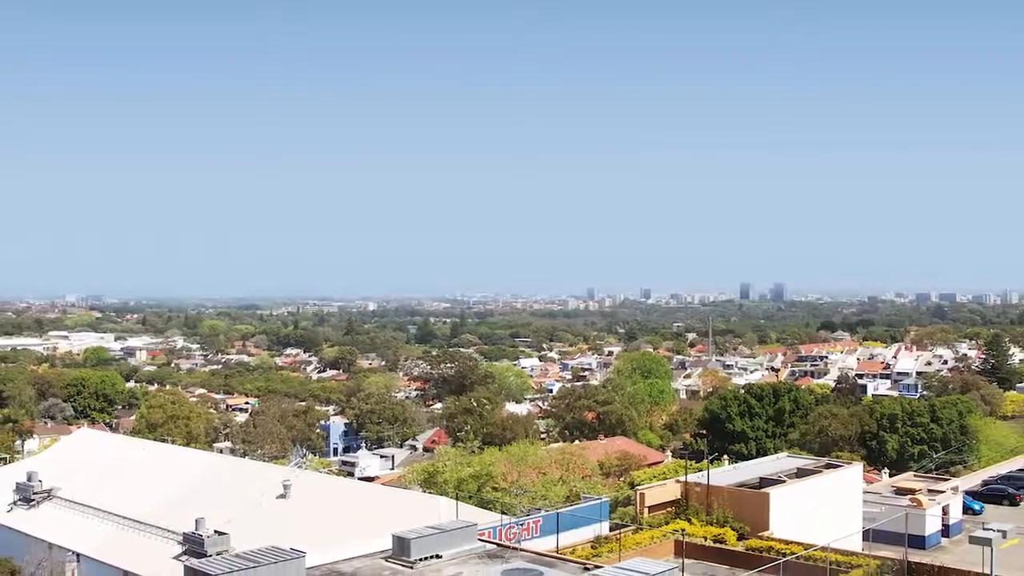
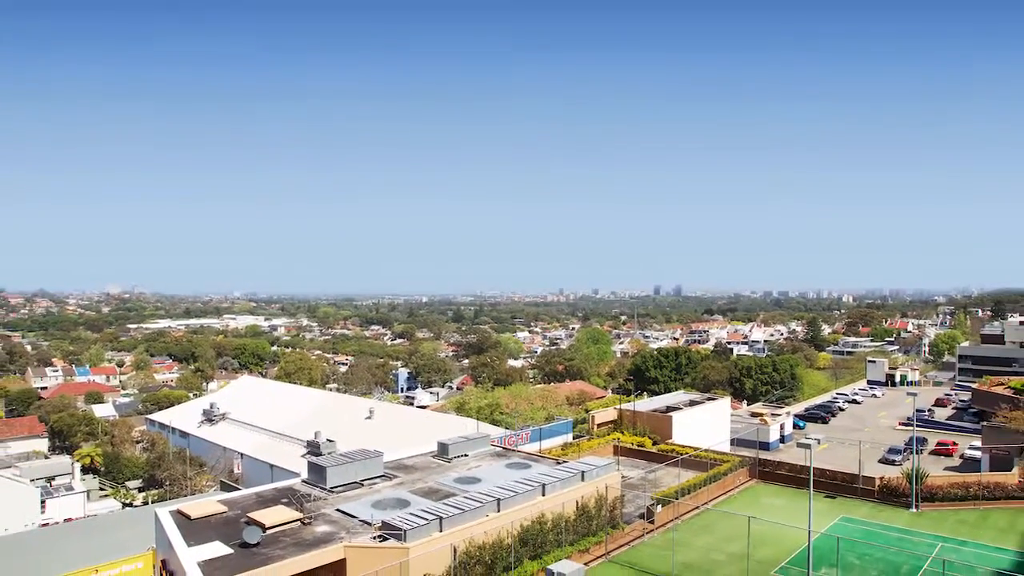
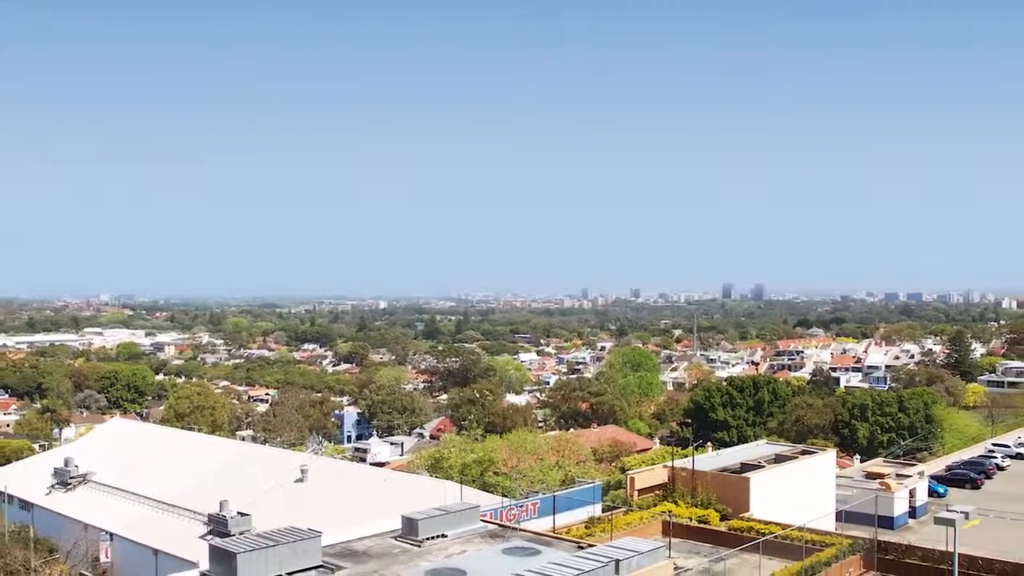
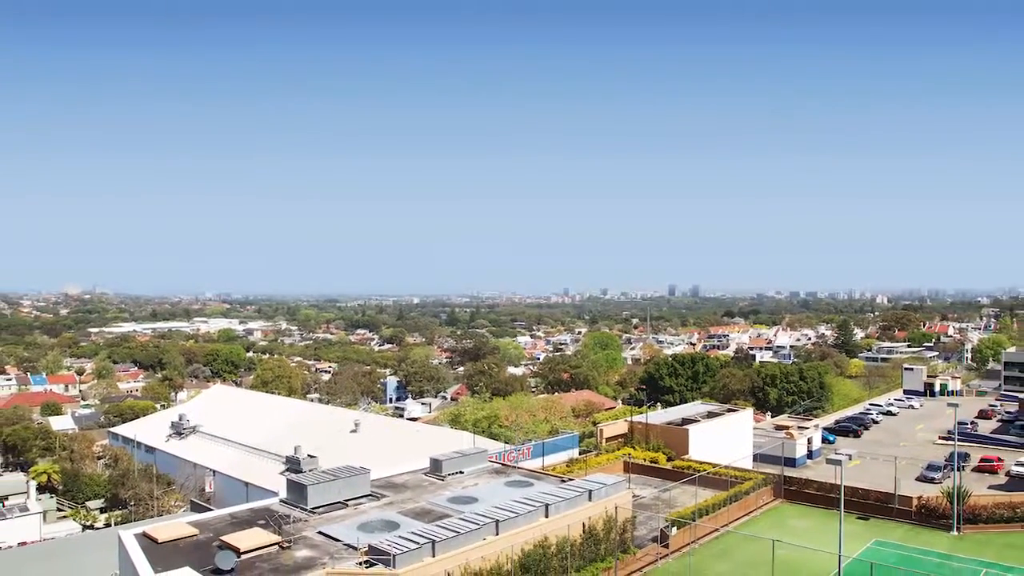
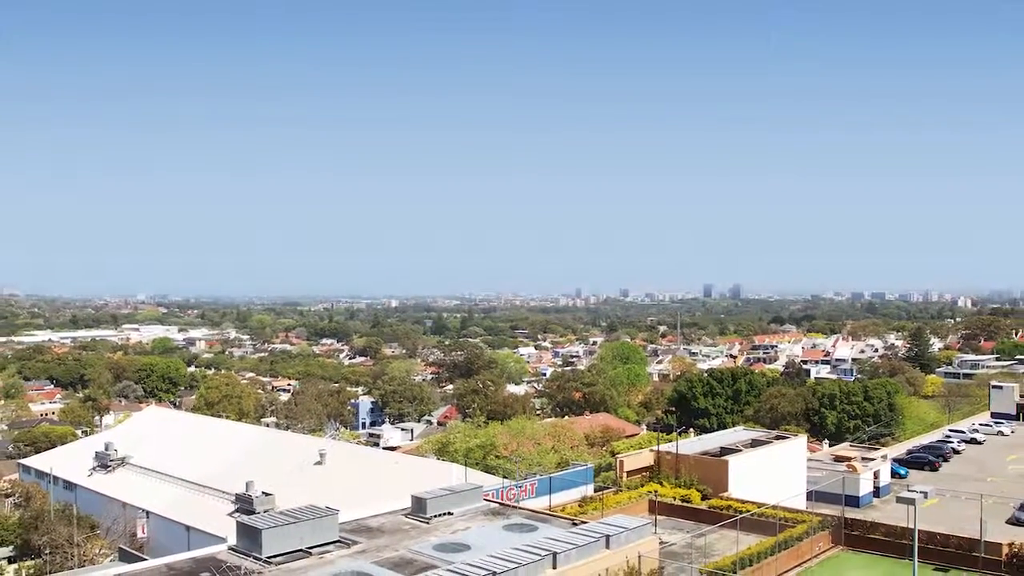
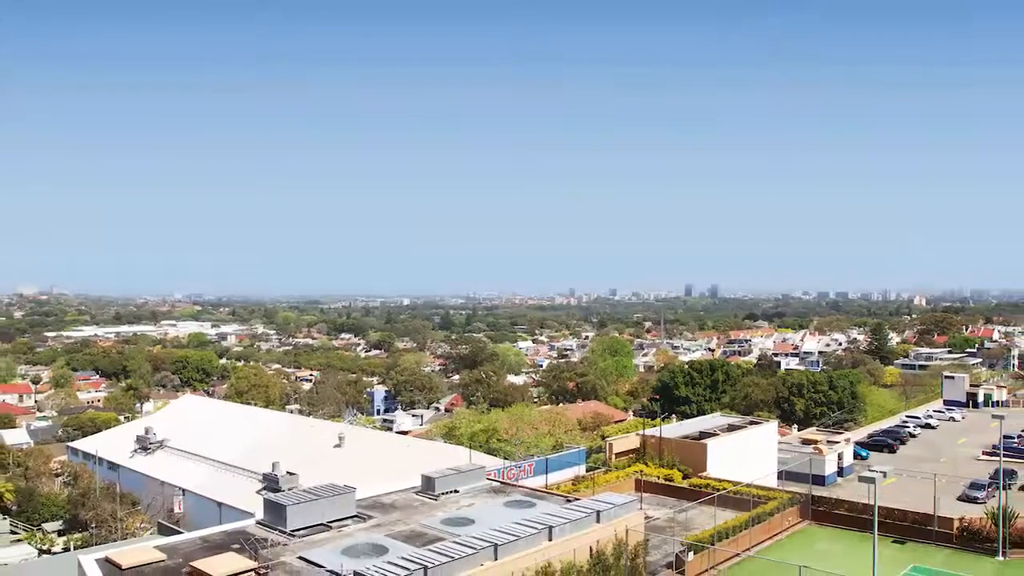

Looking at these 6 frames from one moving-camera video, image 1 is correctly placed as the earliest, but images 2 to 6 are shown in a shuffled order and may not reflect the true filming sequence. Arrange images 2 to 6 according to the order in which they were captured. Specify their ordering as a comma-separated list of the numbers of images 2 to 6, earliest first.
3, 5, 6, 4, 2
